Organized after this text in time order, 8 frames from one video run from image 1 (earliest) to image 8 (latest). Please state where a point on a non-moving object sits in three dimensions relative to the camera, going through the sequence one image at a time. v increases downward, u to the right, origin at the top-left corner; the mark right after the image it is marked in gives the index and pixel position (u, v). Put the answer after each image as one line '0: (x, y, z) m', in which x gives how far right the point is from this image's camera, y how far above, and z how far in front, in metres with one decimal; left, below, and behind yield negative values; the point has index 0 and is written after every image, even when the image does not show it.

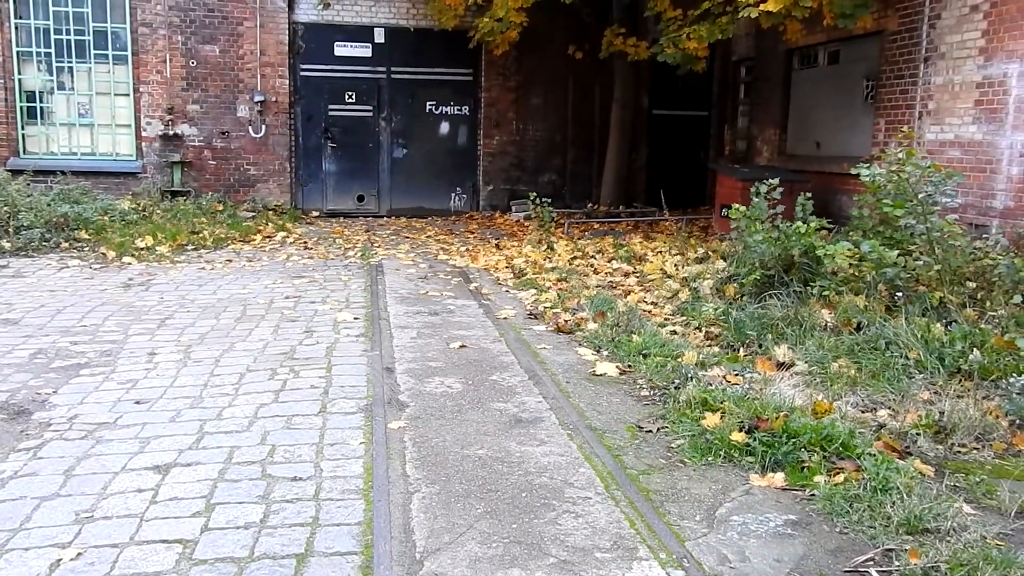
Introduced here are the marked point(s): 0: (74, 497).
0: (-1.6, -0.7, +3.1) m
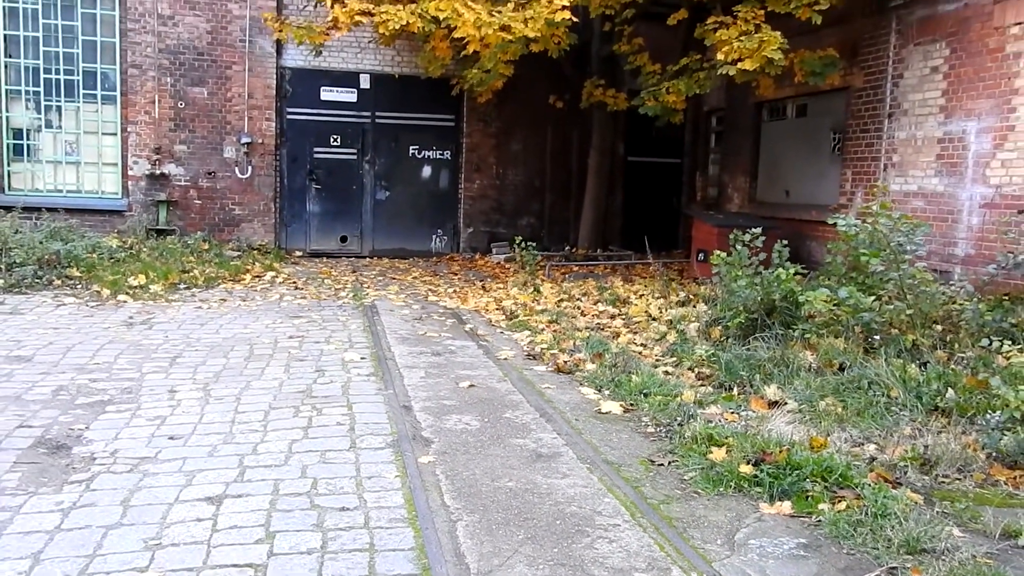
0: (-1.4, -0.9, +3.3) m
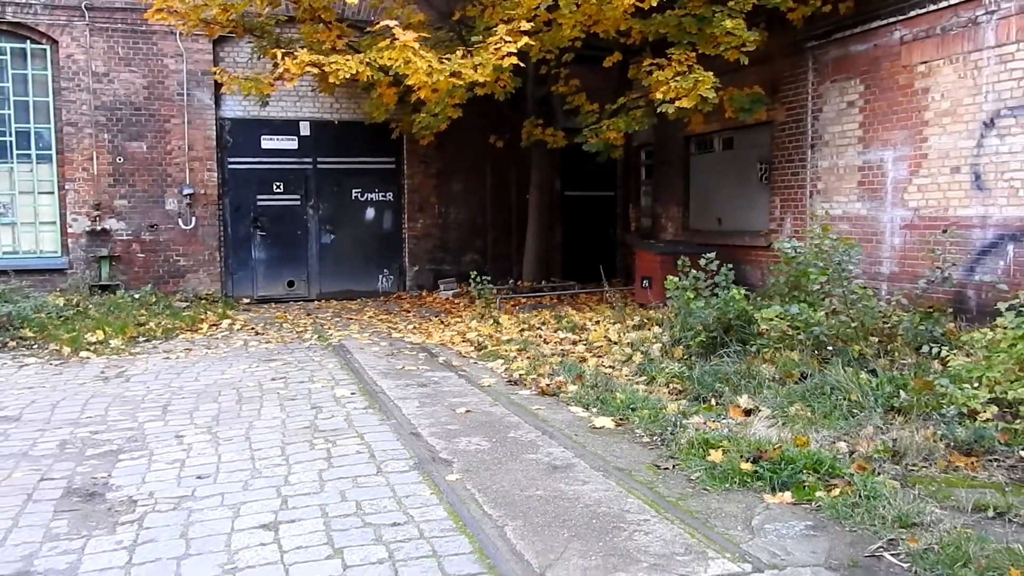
0: (-1.2, -1.1, +3.5) m
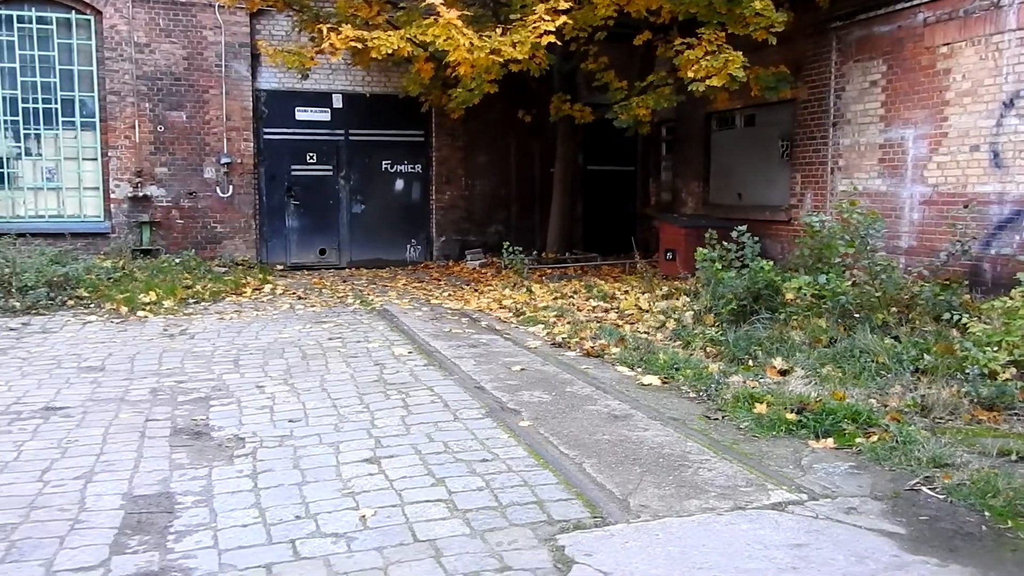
0: (-0.9, -0.9, +4.0) m
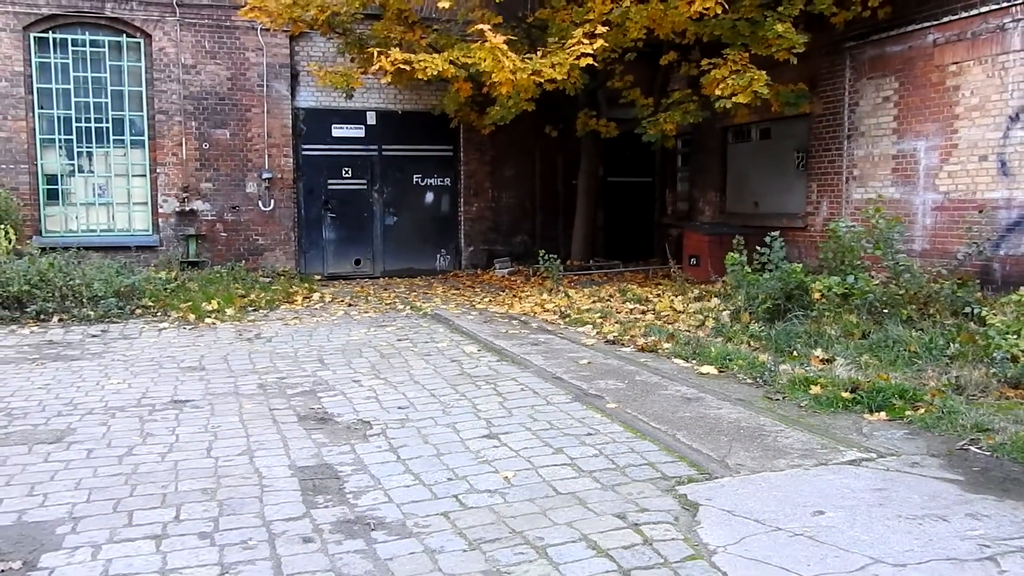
0: (-0.3, -0.9, +4.7) m
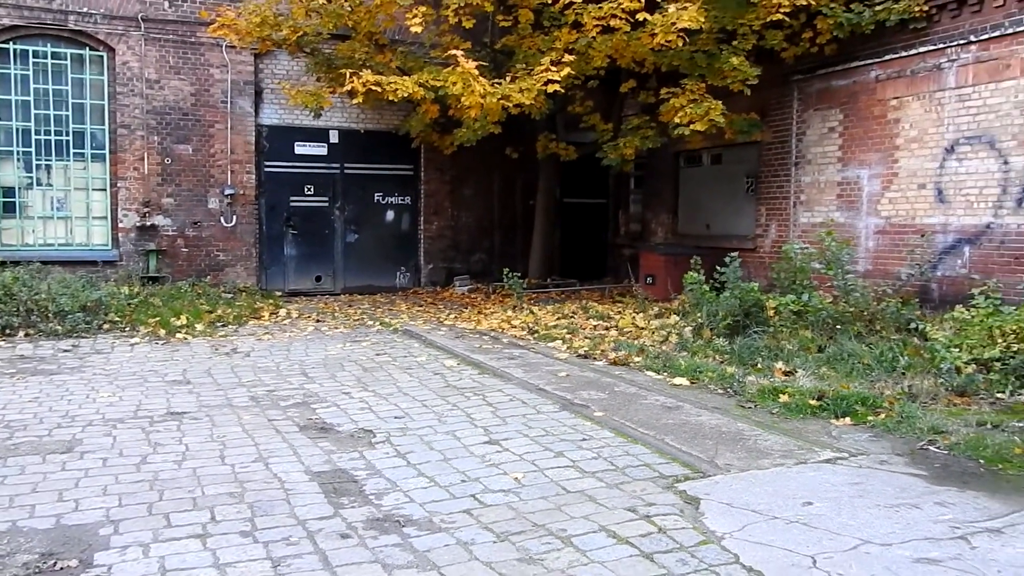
0: (-0.3, -1.0, +5.0) m
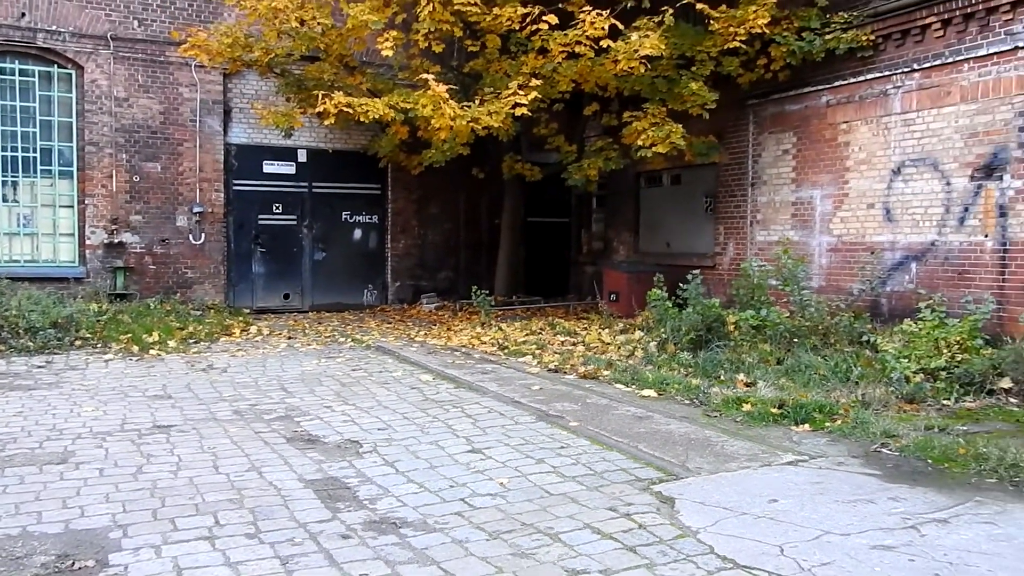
0: (-0.4, -1.1, +5.2) m
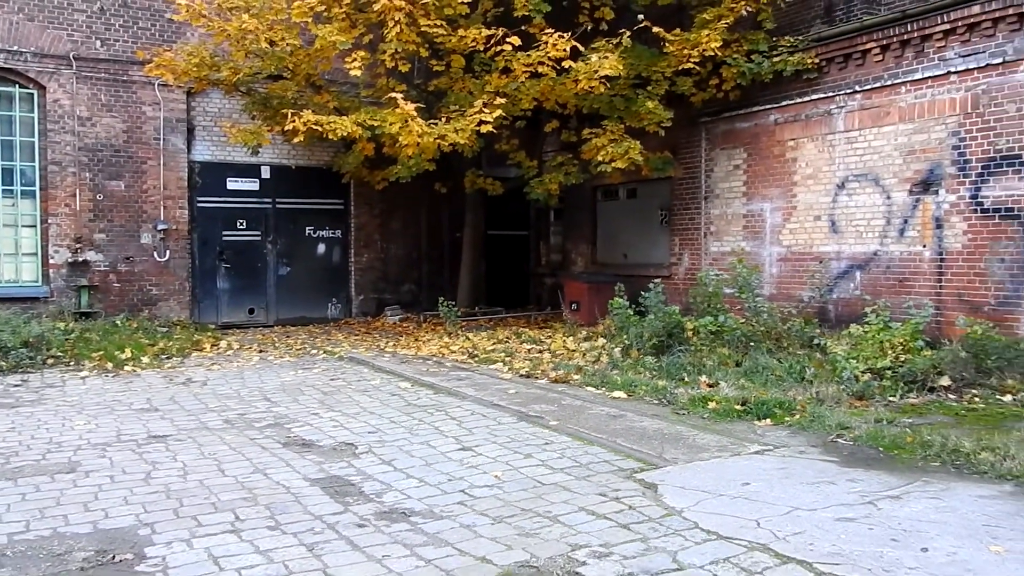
0: (-0.5, -1.1, +5.6) m
